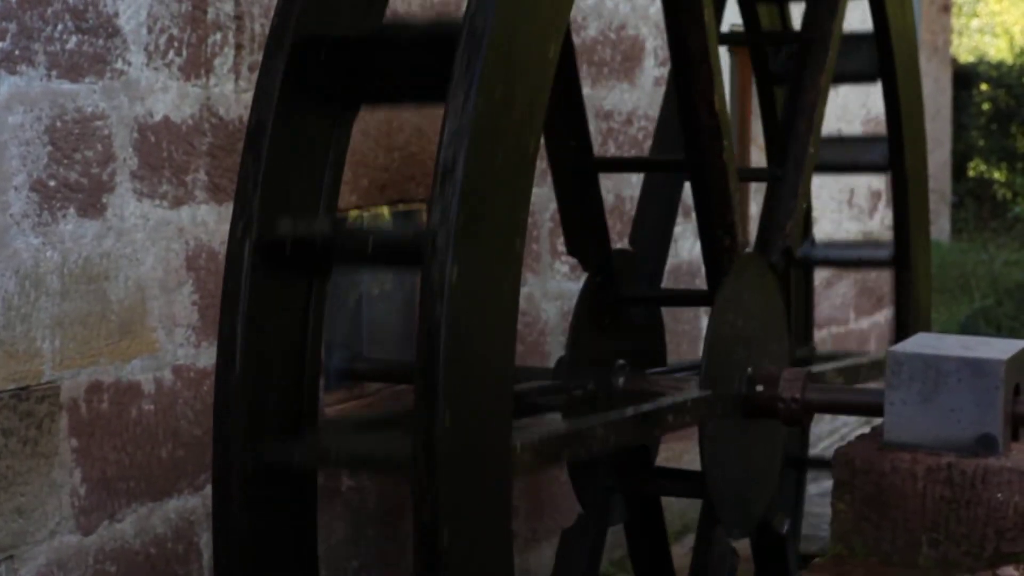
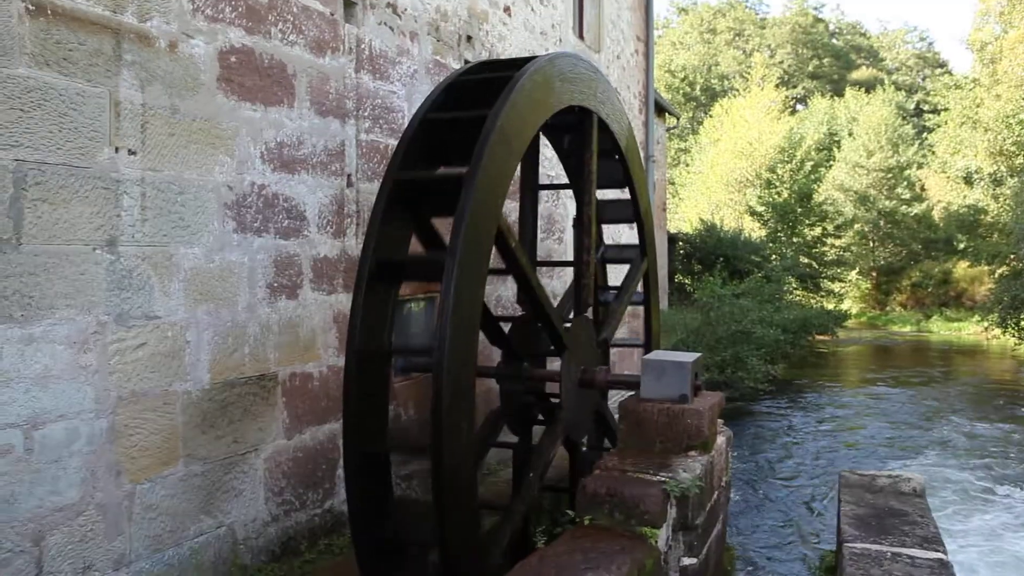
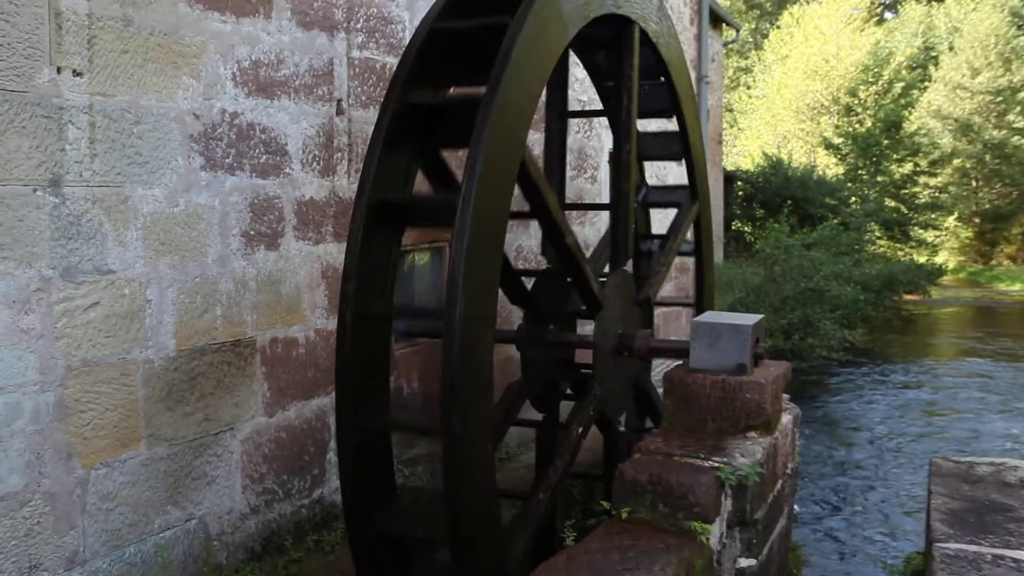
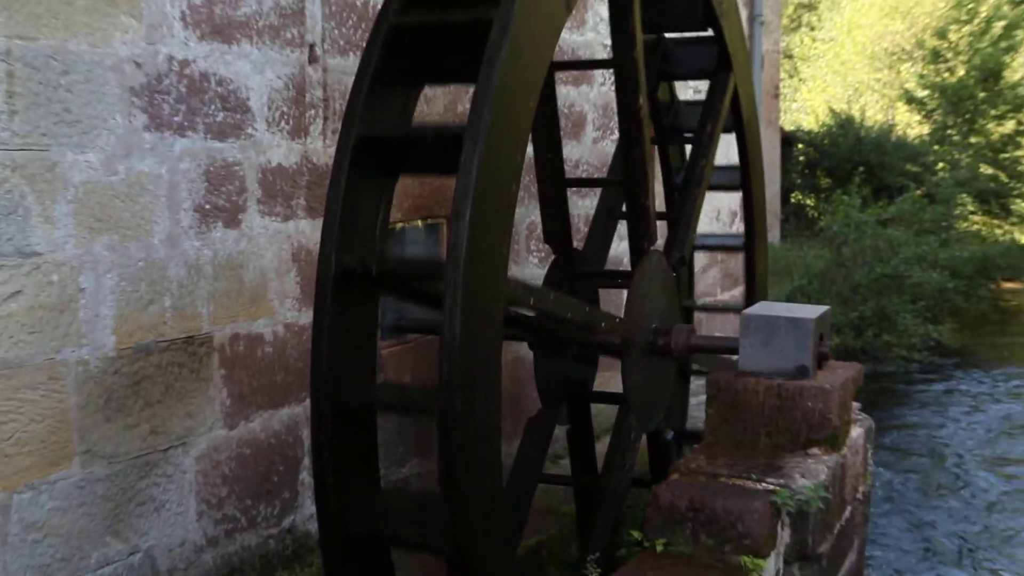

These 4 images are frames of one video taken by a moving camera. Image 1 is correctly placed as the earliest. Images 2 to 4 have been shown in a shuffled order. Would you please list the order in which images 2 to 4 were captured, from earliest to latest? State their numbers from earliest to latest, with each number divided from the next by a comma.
4, 3, 2
